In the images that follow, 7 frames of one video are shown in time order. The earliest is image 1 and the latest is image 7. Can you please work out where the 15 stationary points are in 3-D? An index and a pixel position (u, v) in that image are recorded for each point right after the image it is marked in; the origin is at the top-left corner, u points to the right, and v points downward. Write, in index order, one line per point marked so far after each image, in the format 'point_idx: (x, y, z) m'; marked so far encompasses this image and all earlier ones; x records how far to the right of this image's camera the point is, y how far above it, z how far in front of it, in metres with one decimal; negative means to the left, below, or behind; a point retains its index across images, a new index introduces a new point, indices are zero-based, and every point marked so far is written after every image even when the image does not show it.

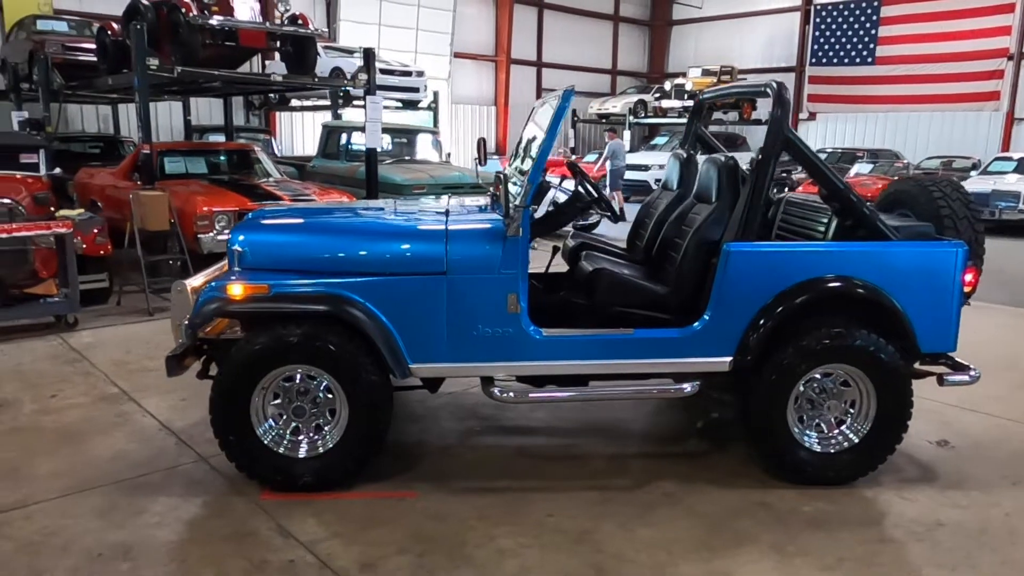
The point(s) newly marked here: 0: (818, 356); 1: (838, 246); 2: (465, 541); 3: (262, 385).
0: (+1.3, -0.3, +3.3) m
1: (+1.5, +0.2, +3.3) m
2: (-0.2, -1.0, +2.9) m
3: (-1.0, -0.4, +3.2) m
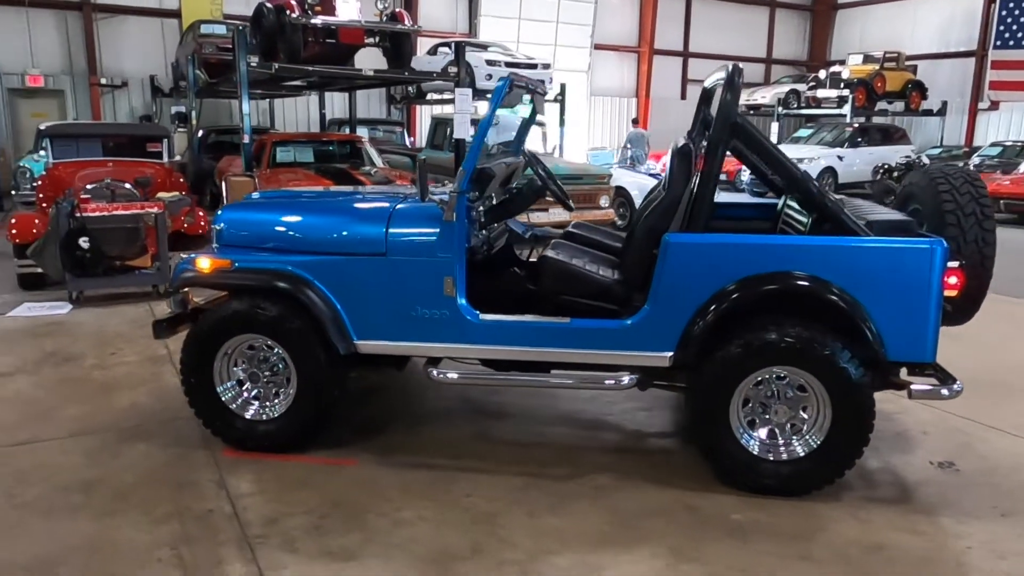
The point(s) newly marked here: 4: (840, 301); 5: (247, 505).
0: (+1.0, -0.3, +3.1) m
1: (+1.2, +0.2, +3.1) m
2: (-0.6, -0.9, +3.0) m
3: (-1.3, -0.3, +3.5) m
4: (+1.3, -0.1, +3.0) m
5: (-1.1, -0.9, +3.0) m
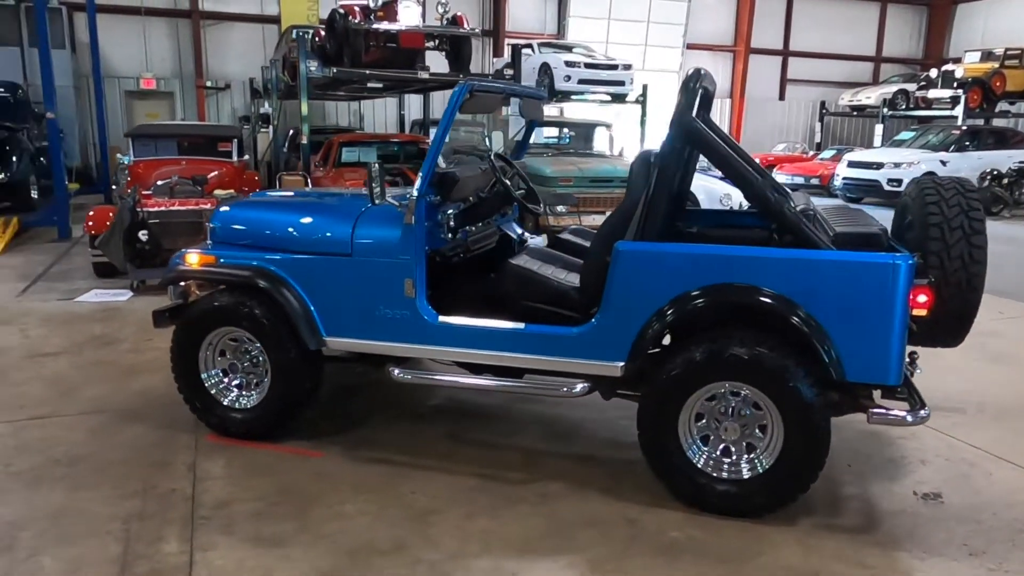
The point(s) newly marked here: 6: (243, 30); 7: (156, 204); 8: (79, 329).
0: (+0.8, -0.3, +3.0) m
1: (+1.0, +0.1, +3.0) m
2: (-0.8, -0.9, +3.1) m
3: (-1.5, -0.3, +3.7) m
4: (+1.1, -0.1, +2.9) m
5: (-1.3, -0.8, +3.2) m
6: (-5.8, +5.6, +16.6) m
7: (-3.2, +0.7, +6.7) m
8: (-3.2, -0.3, +5.6) m
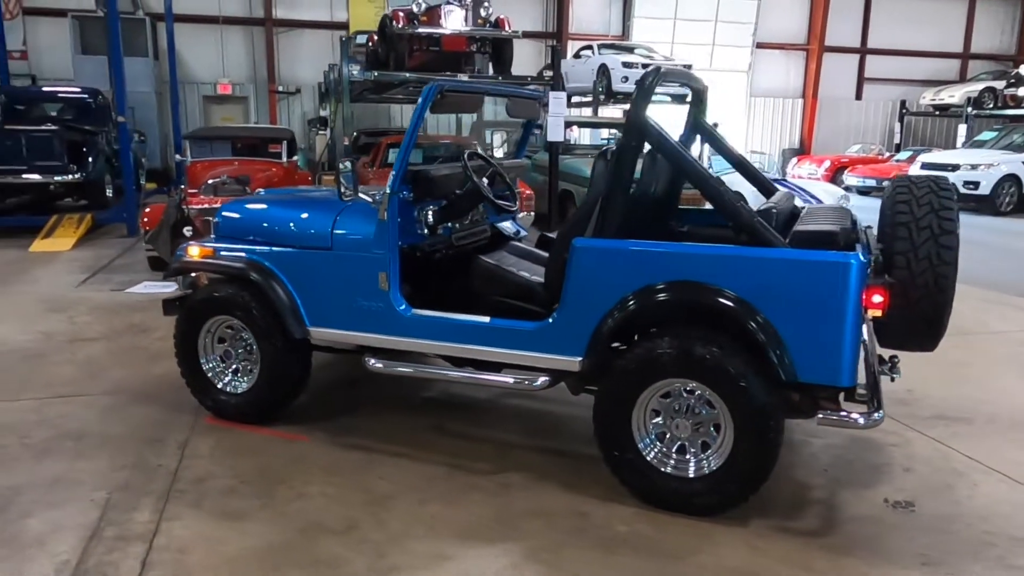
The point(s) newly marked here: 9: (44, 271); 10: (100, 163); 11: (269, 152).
0: (+0.6, -0.3, +3.0) m
1: (+0.8, +0.1, +2.9) m
2: (-1.0, -0.8, +3.3) m
3: (-1.6, -0.2, +3.9) m
4: (+0.9, -0.1, +2.9) m
5: (-1.5, -0.8, +3.4) m
6: (-4.5, +5.7, +17.2) m
7: (-2.9, +0.8, +7.1) m
8: (-3.1, -0.2, +6.0) m
9: (-4.9, +0.2, +8.0) m
10: (-5.8, +1.8, +10.8) m
11: (-2.9, +1.6, +9.1) m
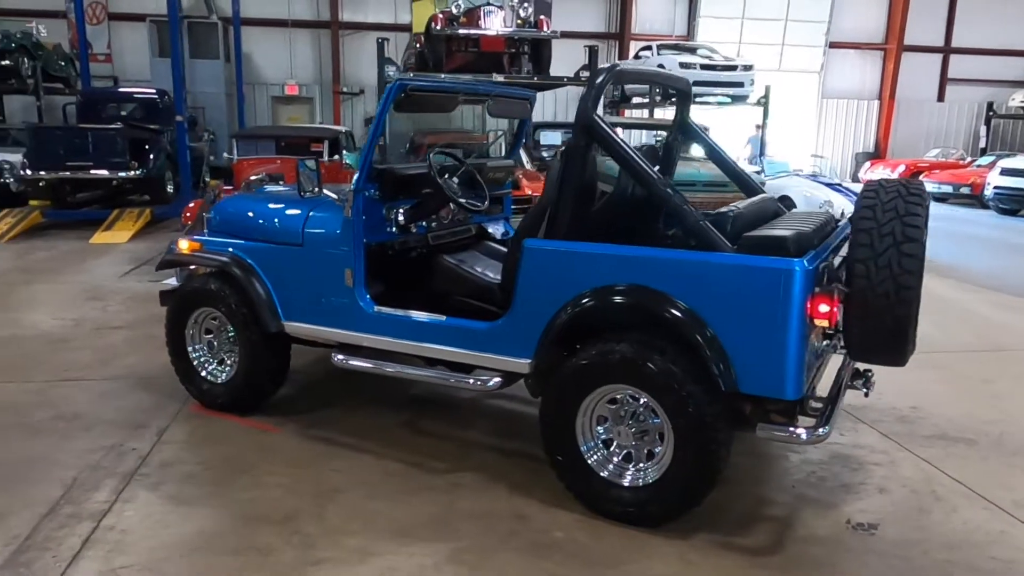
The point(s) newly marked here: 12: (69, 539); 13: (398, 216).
0: (+0.4, -0.3, +2.9) m
1: (+0.6, +0.1, +2.9) m
2: (-1.2, -0.8, +3.4) m
3: (-1.7, -0.2, +4.1) m
4: (+0.6, -0.2, +2.8) m
5: (-1.6, -0.8, +3.6) m
6: (-3.1, +5.8, +17.6) m
7: (-2.7, +0.9, +7.4) m
8: (-3.0, -0.2, +6.3) m
9: (-4.6, +0.3, +8.4) m
10: (-5.2, +1.9, +11.3) m
11: (-2.5, +1.7, +9.3) m
12: (-1.6, -0.9, +2.8) m
13: (-0.5, +0.3, +3.7) m
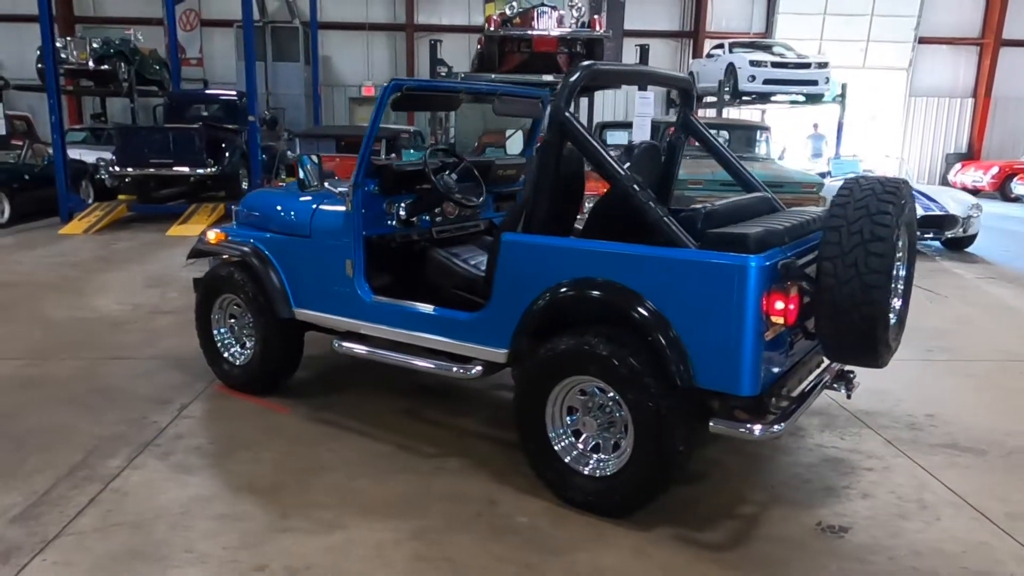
0: (+0.3, -0.3, +3.0) m
1: (+0.4, +0.1, +2.9) m
2: (-1.3, -0.7, +3.6) m
3: (-1.7, -0.1, +4.3) m
4: (+0.5, -0.1, +2.8) m
5: (-1.7, -0.7, +3.9) m
6: (-1.5, +5.8, +17.9) m
7: (-2.3, +1.0, +7.8) m
8: (-2.7, -0.1, +6.7) m
9: (-4.0, +0.4, +9.0) m
10: (-4.3, +2.0, +11.9) m
11: (-1.8, +1.8, +9.7) m
12: (-1.8, -0.9, +3.1) m
13: (-0.6, +0.4, +3.8) m
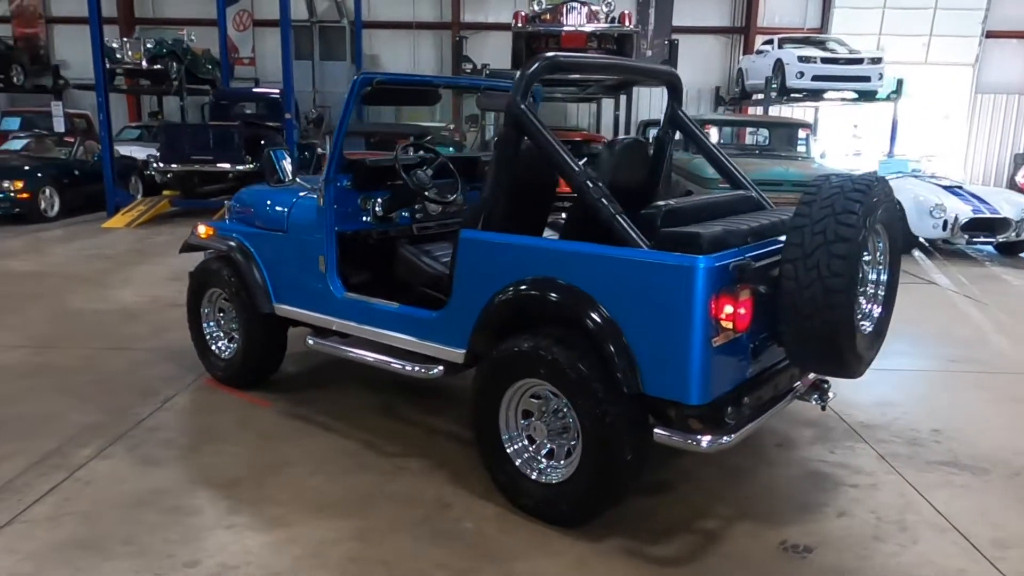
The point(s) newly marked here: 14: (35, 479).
0: (+0.1, -0.3, +2.9) m
1: (+0.3, +0.1, +2.8) m
2: (-1.4, -0.7, +3.6) m
3: (-1.8, -0.1, +4.4) m
4: (+0.3, -0.1, +2.7) m
5: (-1.8, -0.7, +3.9) m
6: (-0.4, +5.9, +17.9) m
7: (-2.1, +1.0, +7.9) m
8: (-2.6, 0.0, +6.8) m
9: (-3.8, +0.5, +9.2) m
10: (-3.8, +2.1, +12.2) m
11: (-1.5, +1.8, +9.7) m
12: (-2.0, -0.8, +3.2) m
13: (-0.7, +0.4, +3.8) m
14: (-2.0, -0.8, +3.2) m
